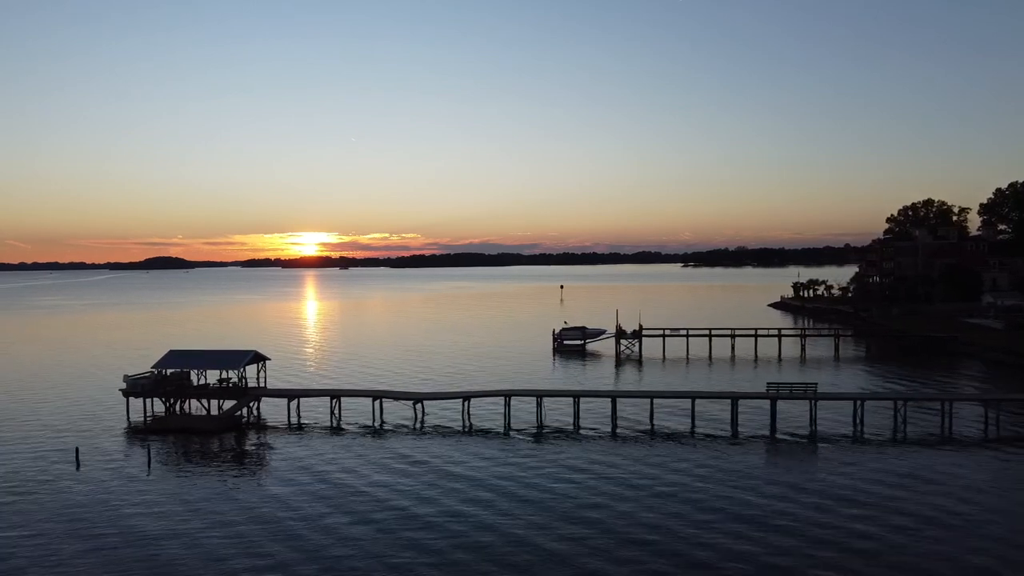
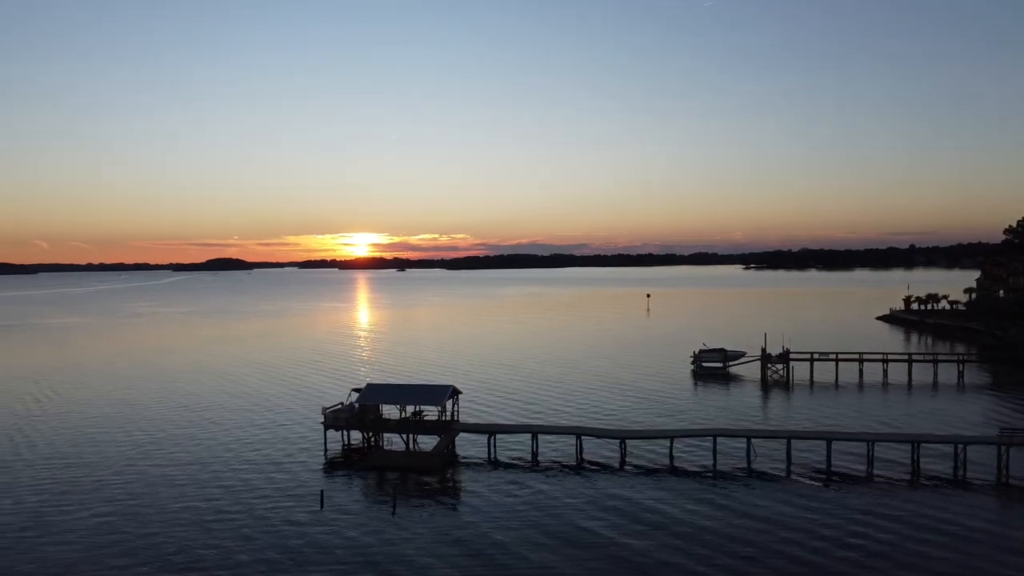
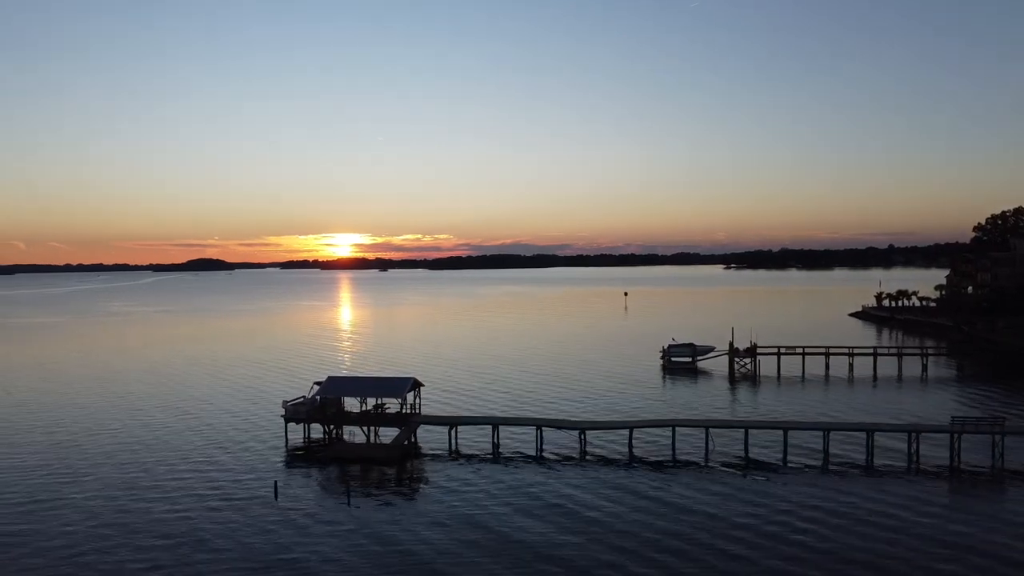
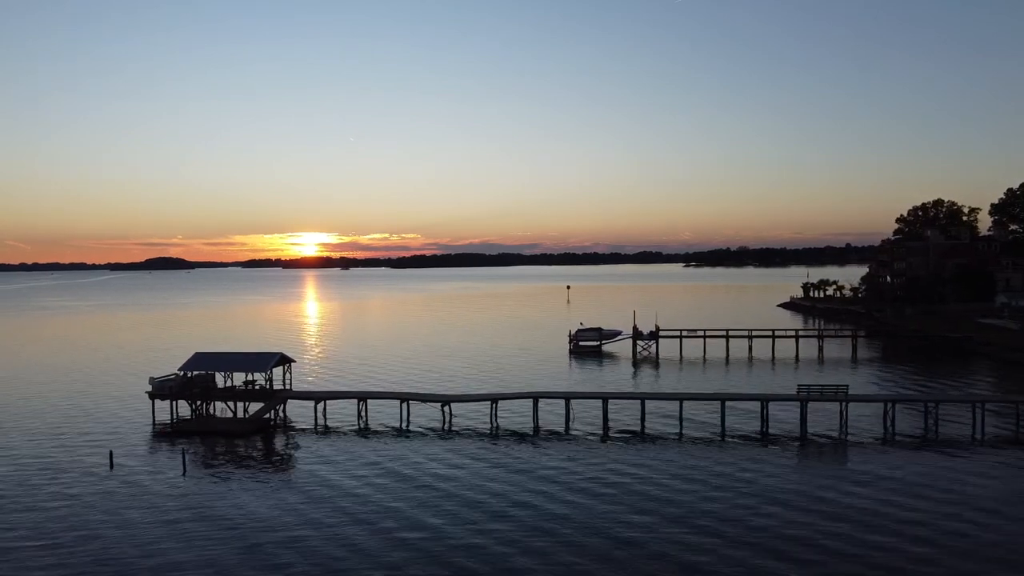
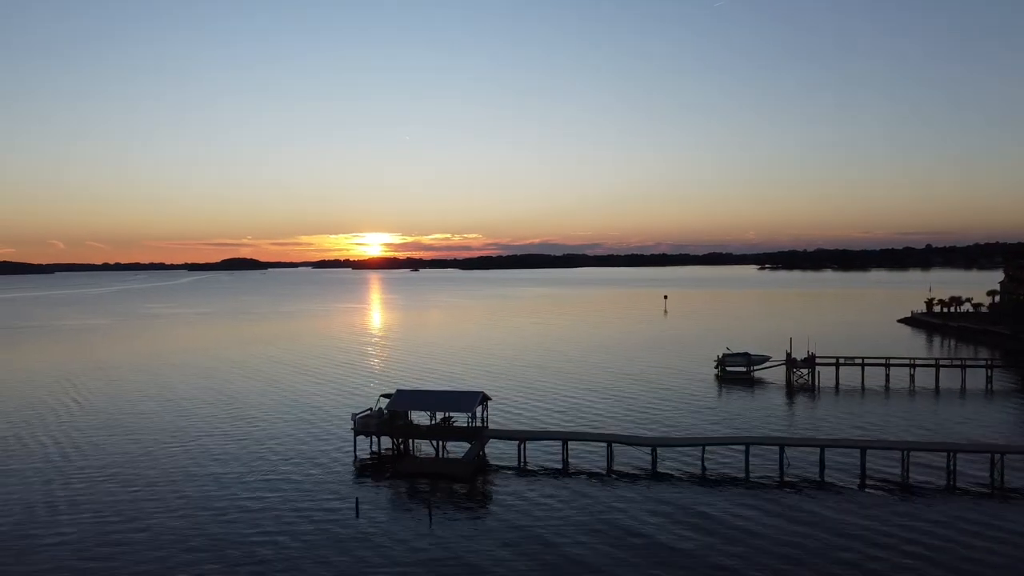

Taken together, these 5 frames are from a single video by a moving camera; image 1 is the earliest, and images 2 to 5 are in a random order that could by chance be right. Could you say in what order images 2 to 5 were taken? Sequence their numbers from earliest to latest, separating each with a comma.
4, 3, 2, 5
